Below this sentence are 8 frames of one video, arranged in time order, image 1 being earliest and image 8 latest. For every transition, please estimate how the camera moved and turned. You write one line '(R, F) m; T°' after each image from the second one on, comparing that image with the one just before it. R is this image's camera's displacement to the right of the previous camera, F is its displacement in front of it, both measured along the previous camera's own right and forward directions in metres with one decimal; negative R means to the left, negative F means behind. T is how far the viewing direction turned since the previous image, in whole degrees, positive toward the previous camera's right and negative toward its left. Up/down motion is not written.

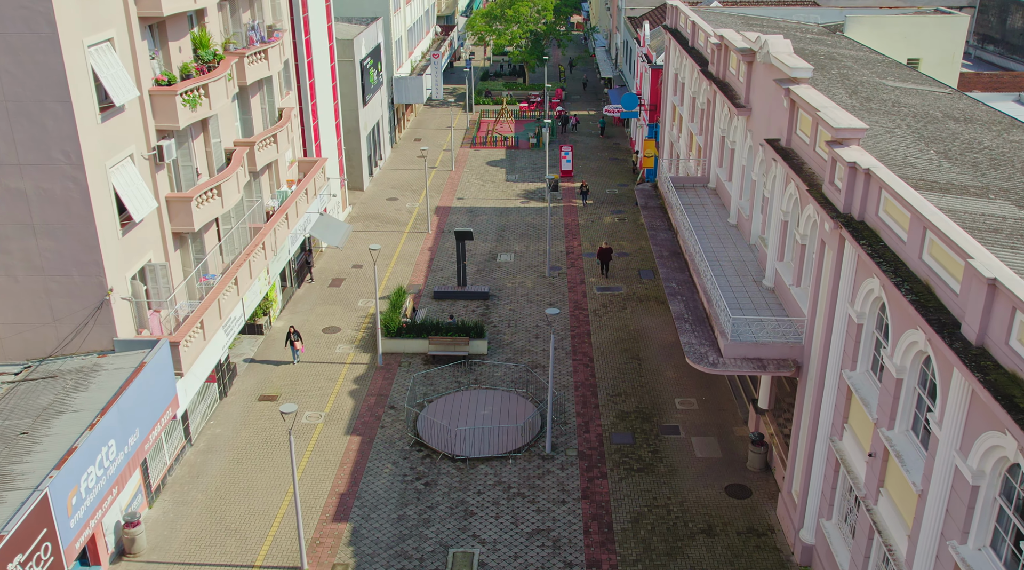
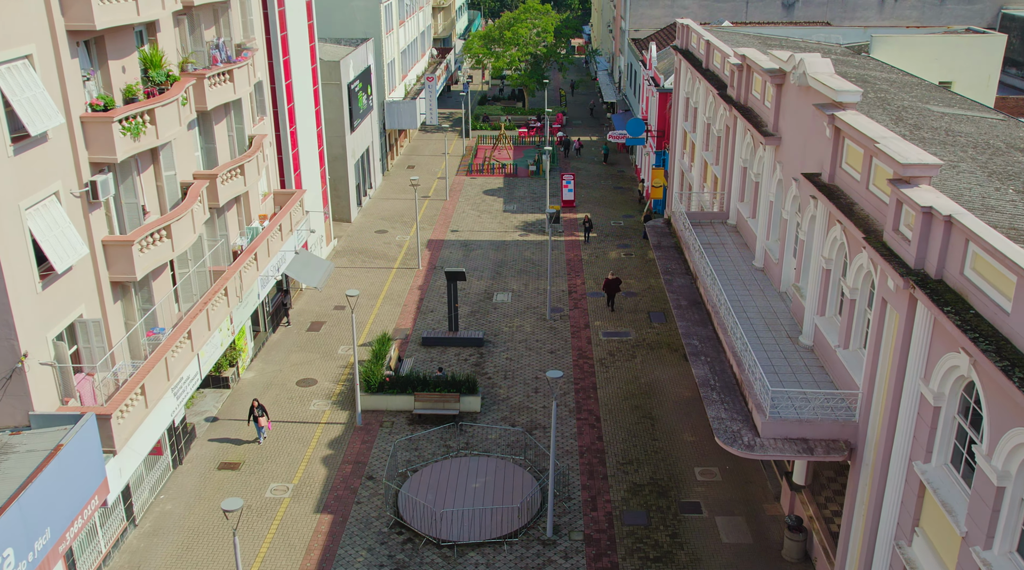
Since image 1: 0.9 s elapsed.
(+0.1, +3.9) m; 0°
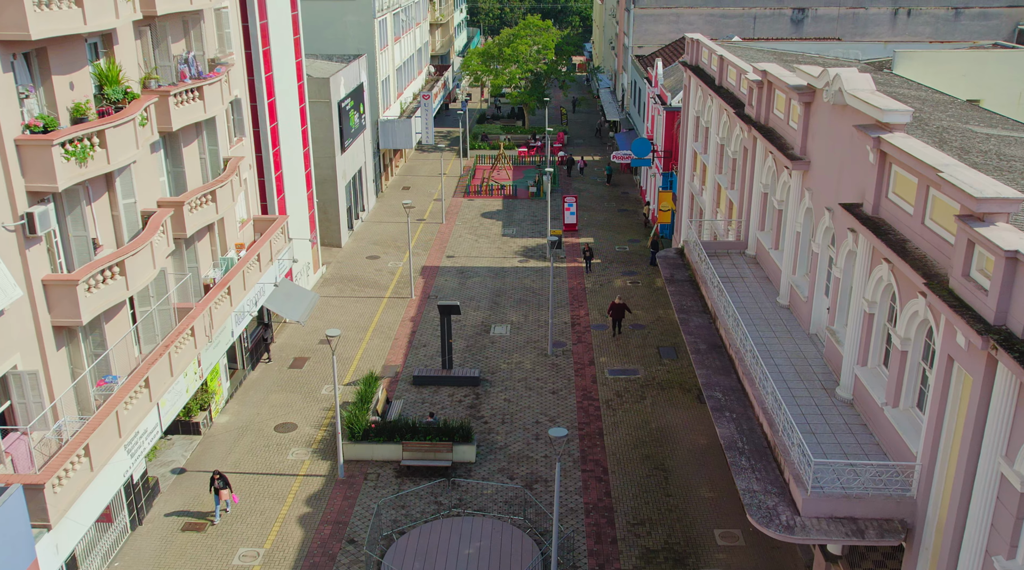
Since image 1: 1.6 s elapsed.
(+0.1, +2.8) m; 0°
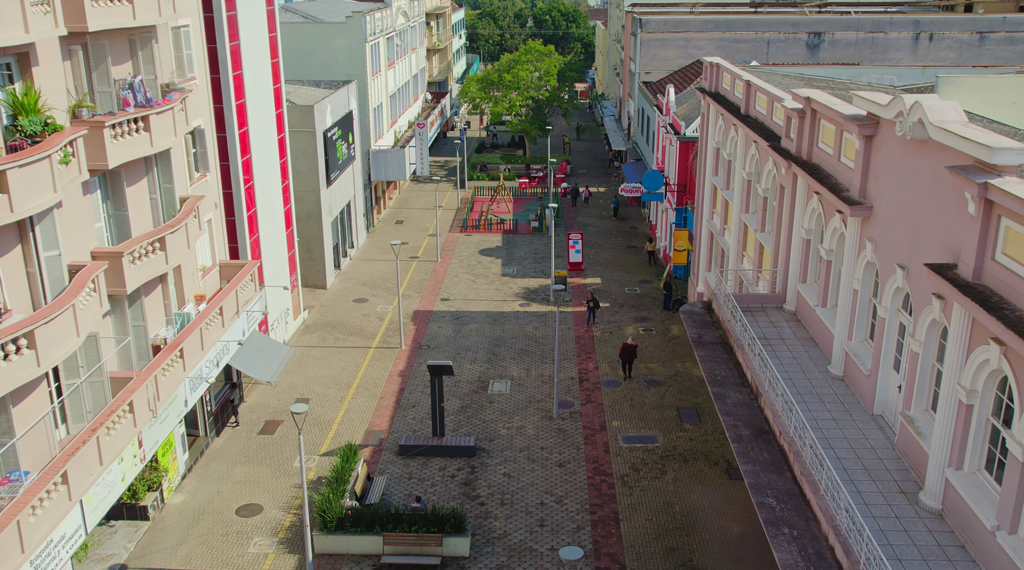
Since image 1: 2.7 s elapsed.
(0.0, +4.2) m; 0°
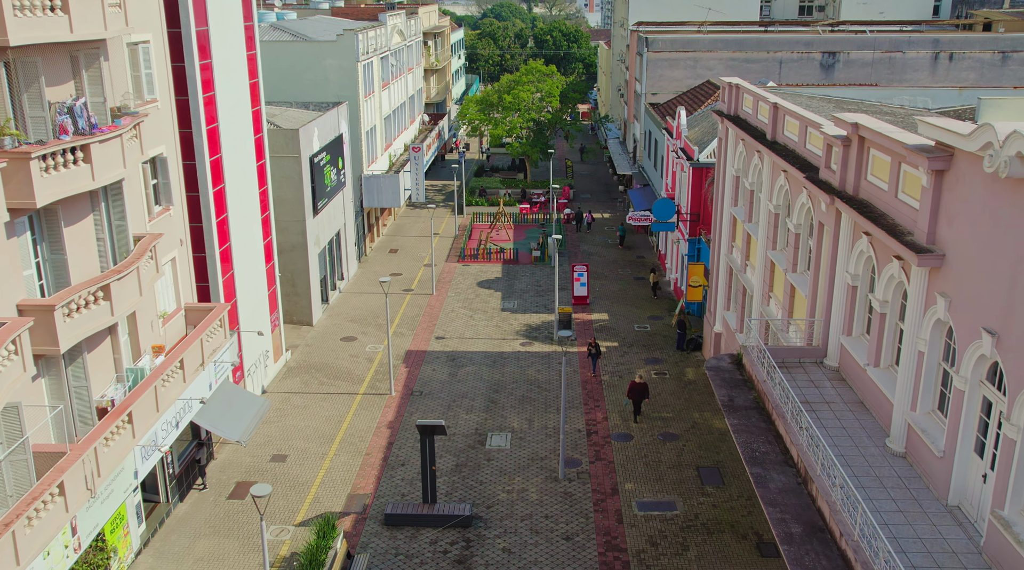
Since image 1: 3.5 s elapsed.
(0.0, +3.3) m; 0°
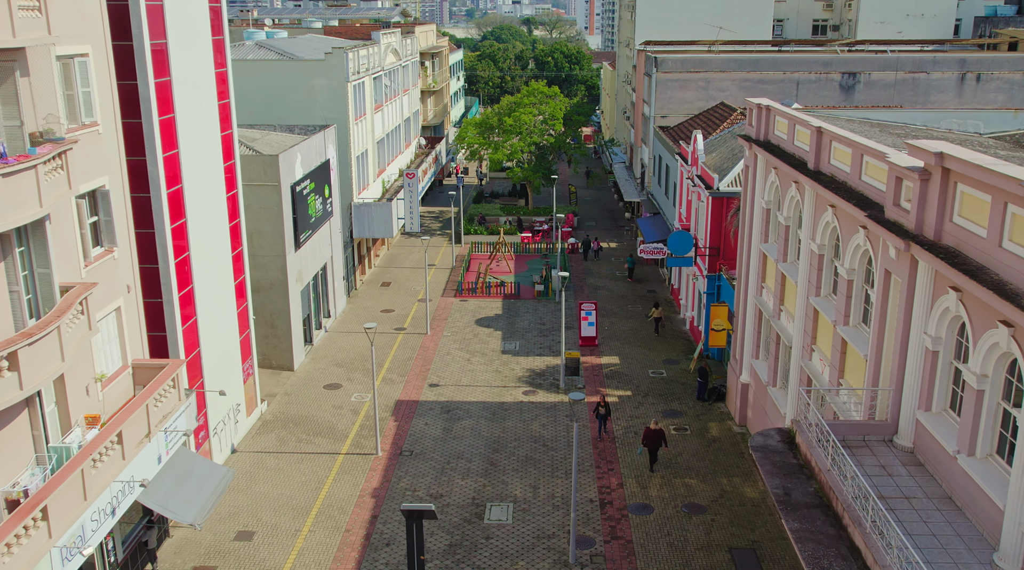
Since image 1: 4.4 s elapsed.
(-0.1, +4.0) m; 0°
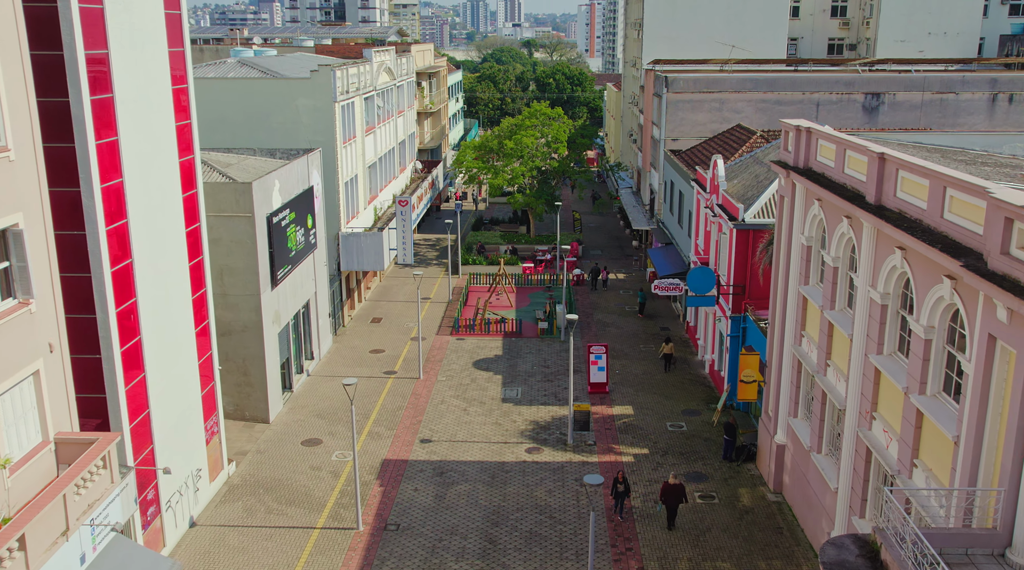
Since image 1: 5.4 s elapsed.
(-0.1, +4.1) m; 0°
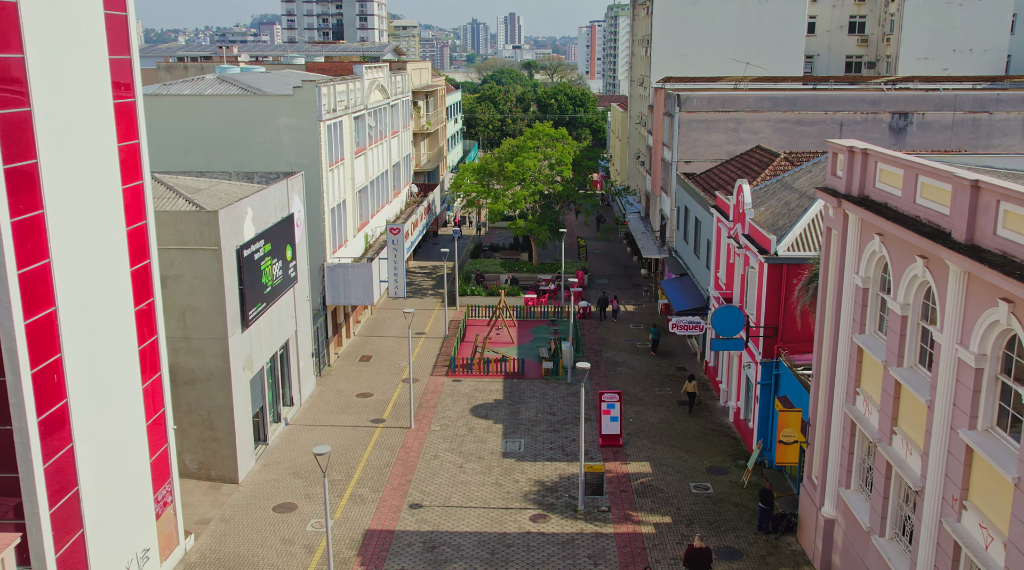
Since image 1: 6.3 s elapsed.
(-0.1, +4.1) m; 0°
